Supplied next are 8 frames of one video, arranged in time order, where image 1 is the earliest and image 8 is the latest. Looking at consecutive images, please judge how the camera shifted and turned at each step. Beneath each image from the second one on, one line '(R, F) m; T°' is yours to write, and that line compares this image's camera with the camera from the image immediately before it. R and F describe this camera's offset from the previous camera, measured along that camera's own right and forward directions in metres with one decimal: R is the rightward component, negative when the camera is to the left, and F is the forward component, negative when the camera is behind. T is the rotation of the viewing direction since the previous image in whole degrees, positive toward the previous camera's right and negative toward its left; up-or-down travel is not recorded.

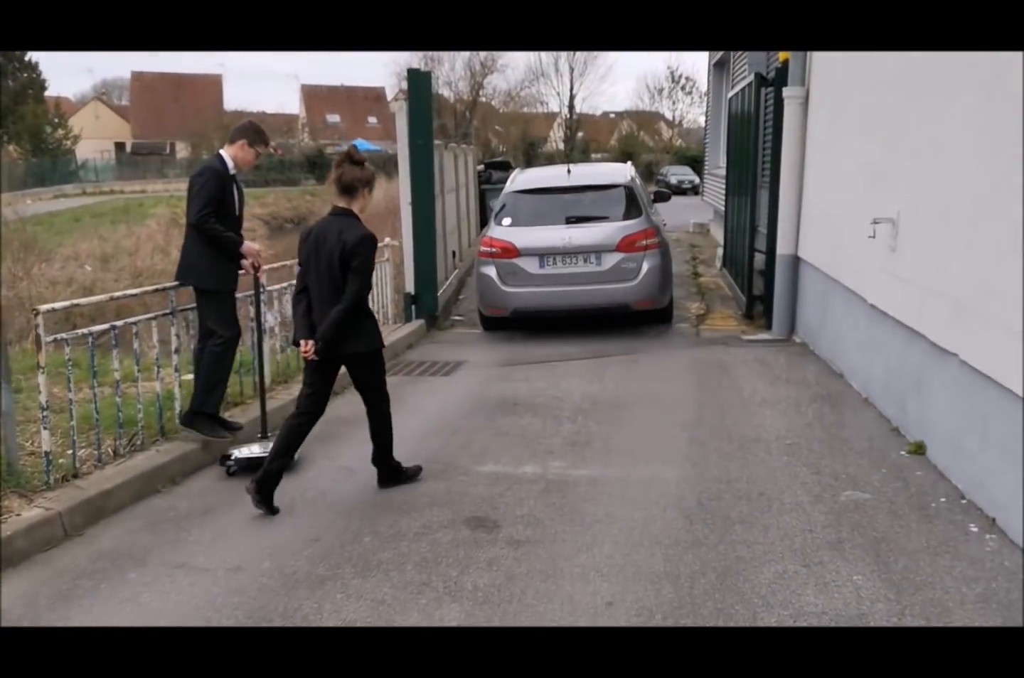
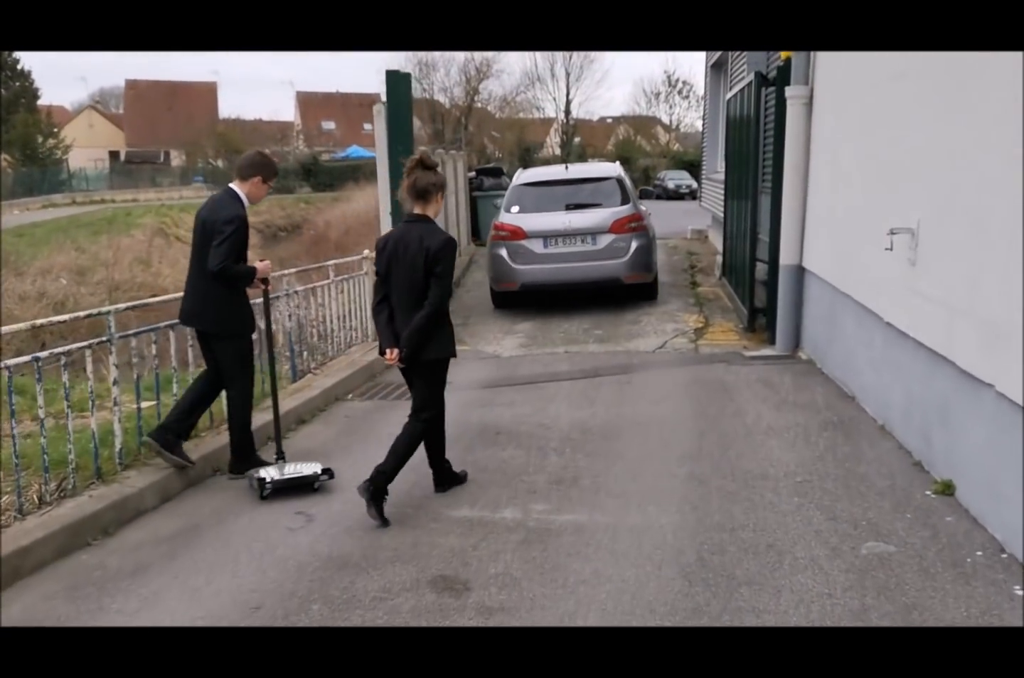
(+0.1, +0.5) m; 0°
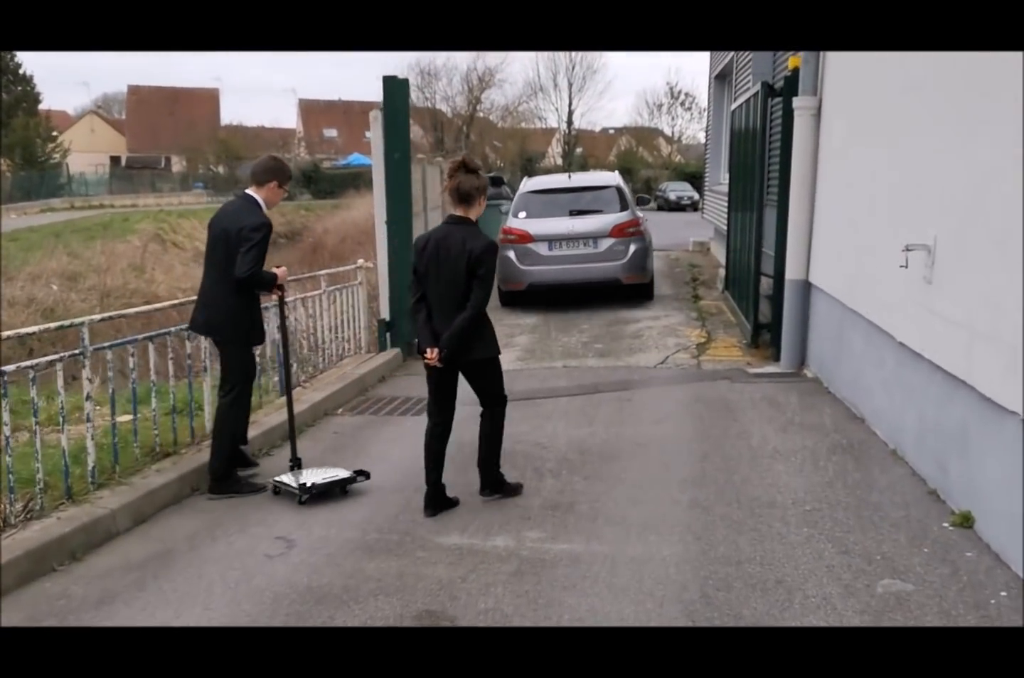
(0.0, +0.2) m; 0°
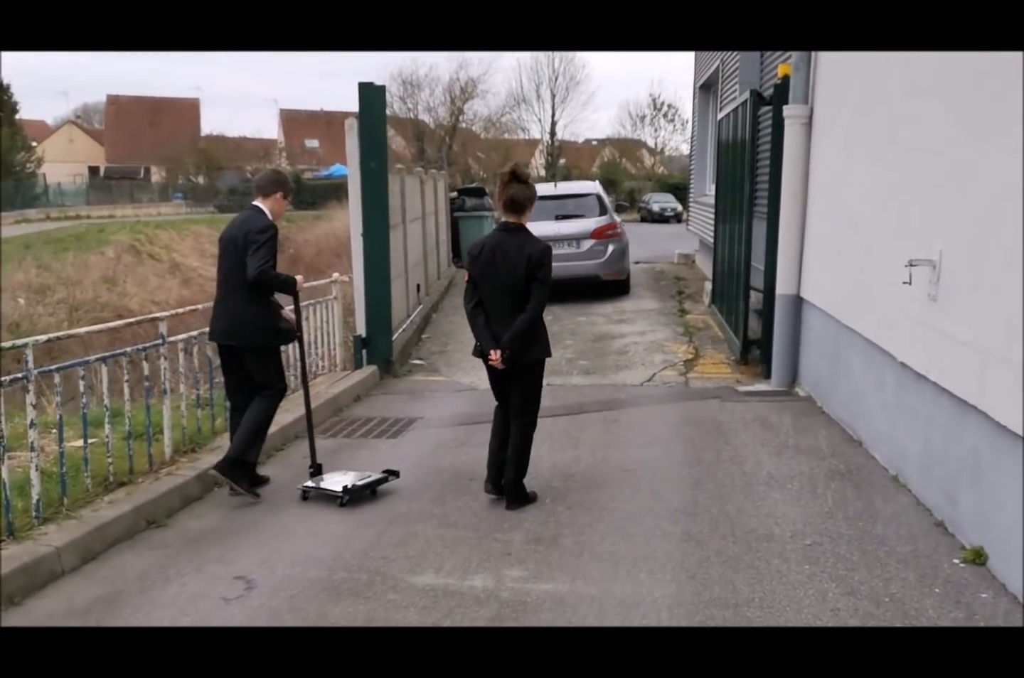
(0.0, +0.3) m; +1°
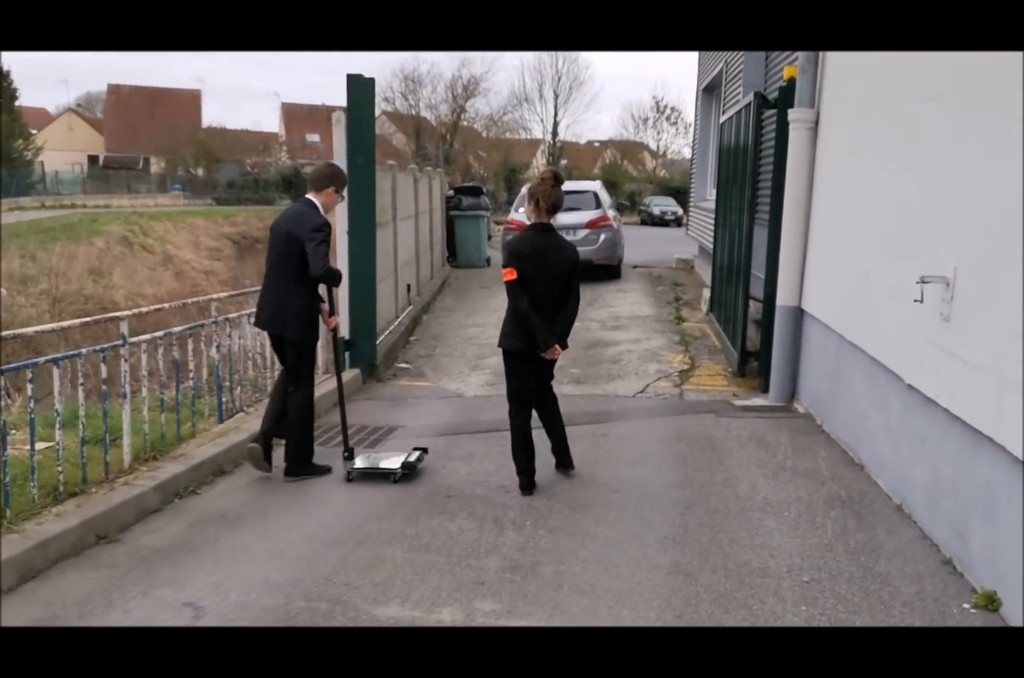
(+0.1, +0.3) m; 0°
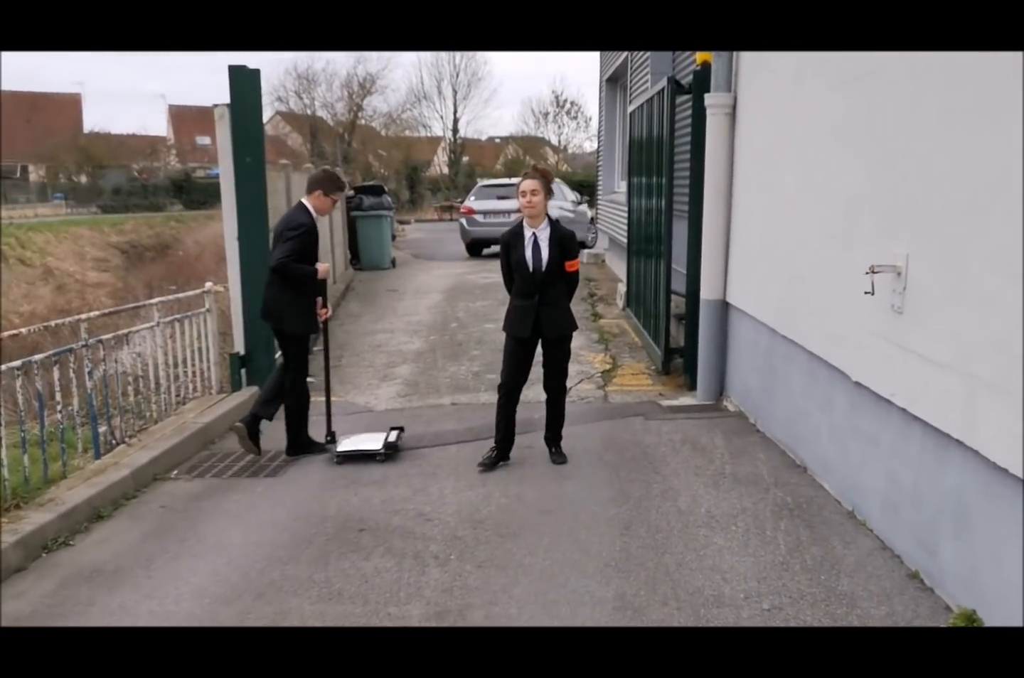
(0.0, +0.5) m; +6°
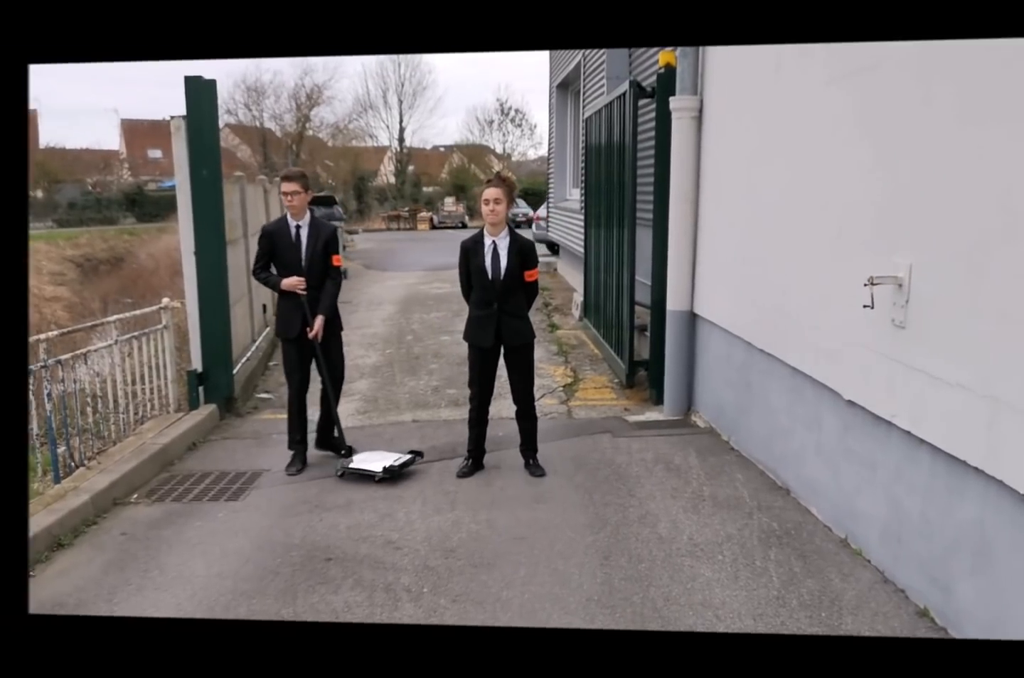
(-0.1, +0.3) m; +4°
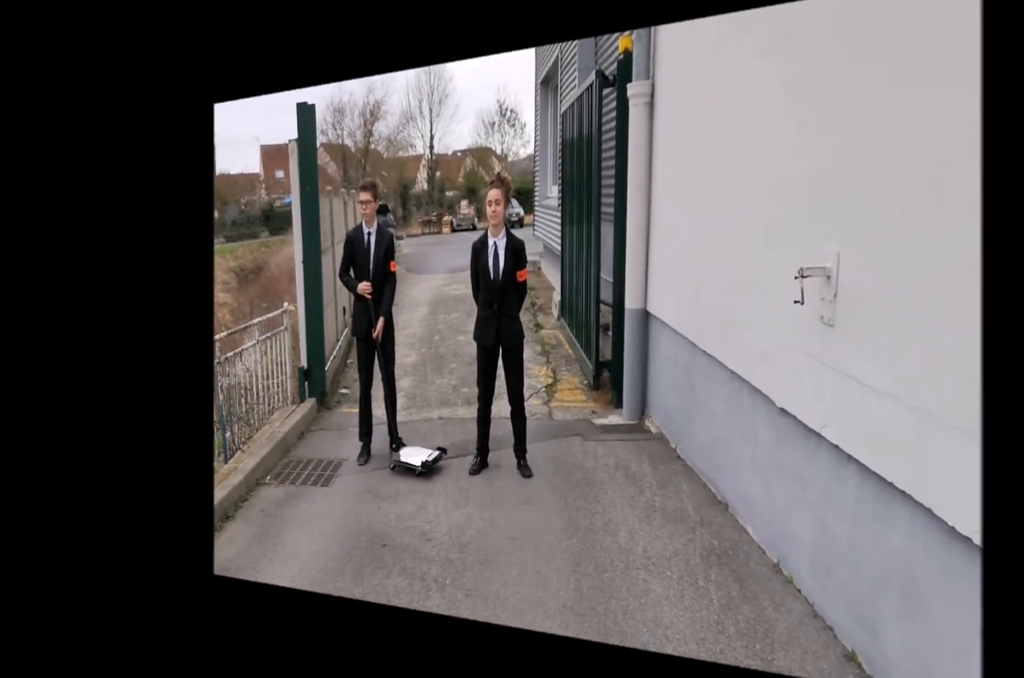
(+0.3, +0.3) m; 0°
